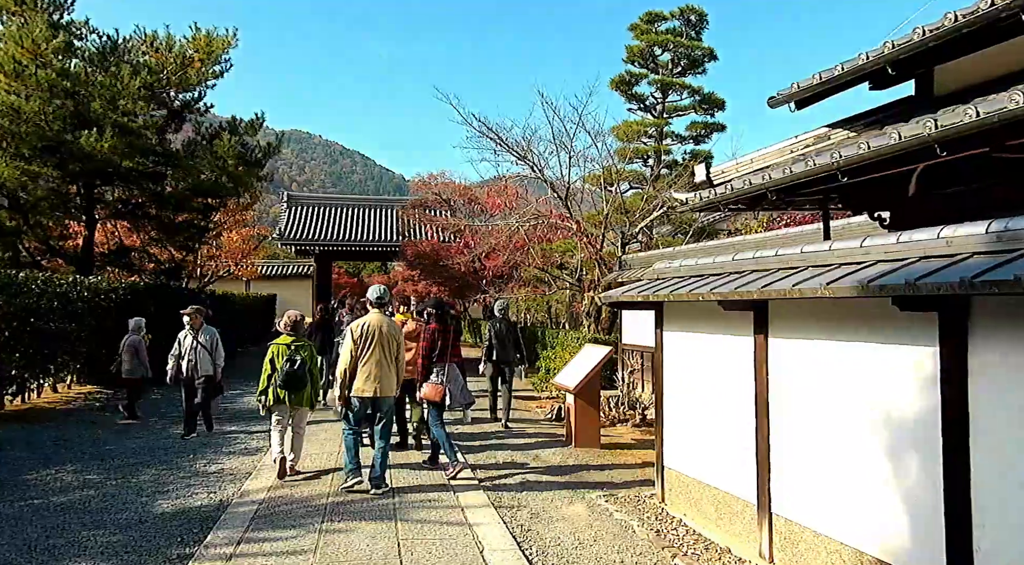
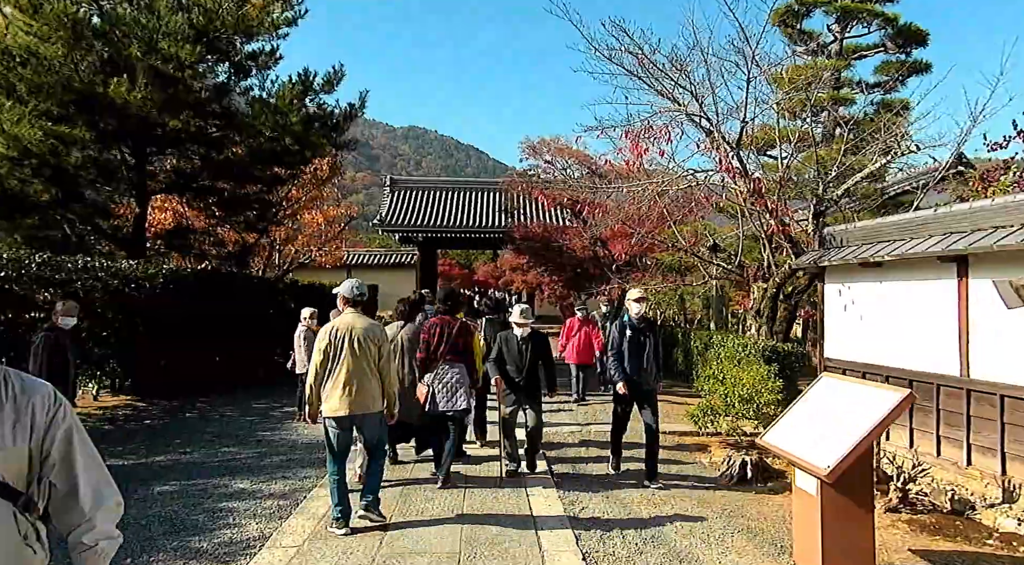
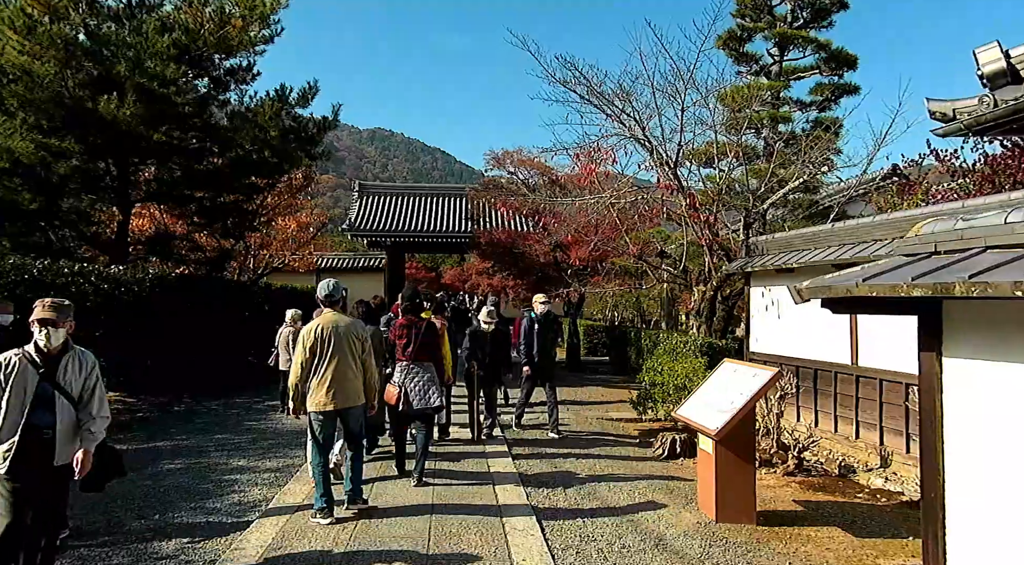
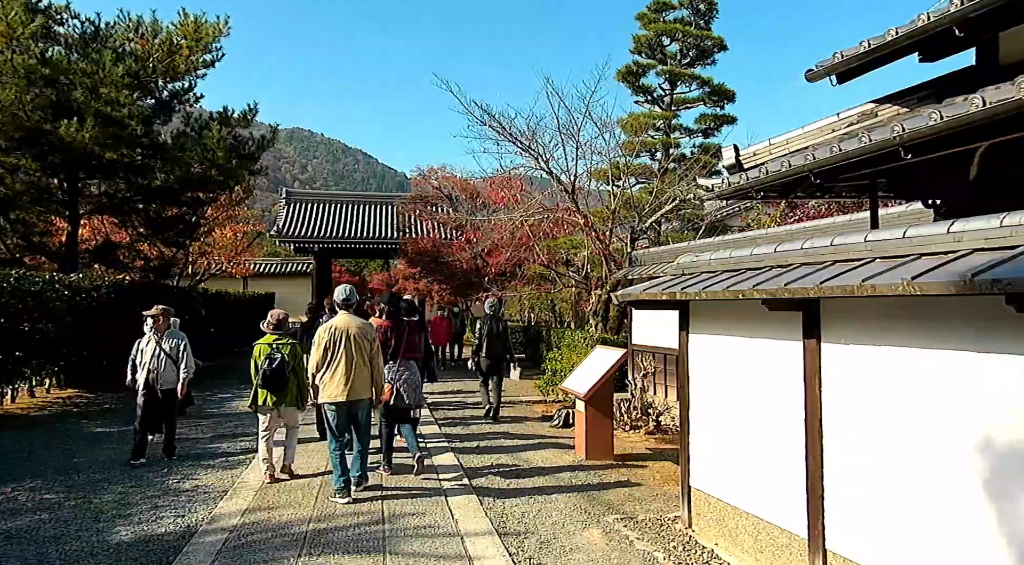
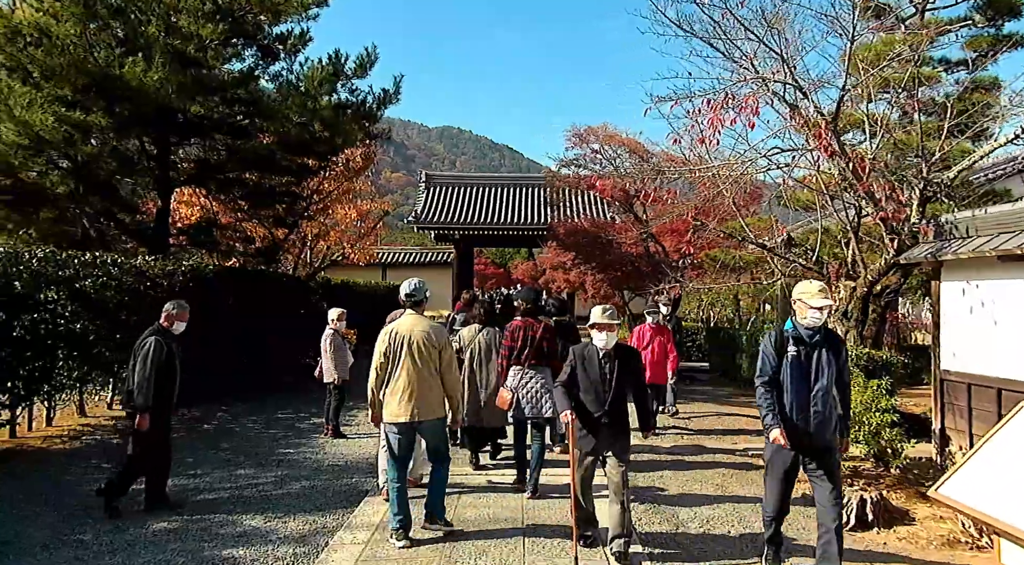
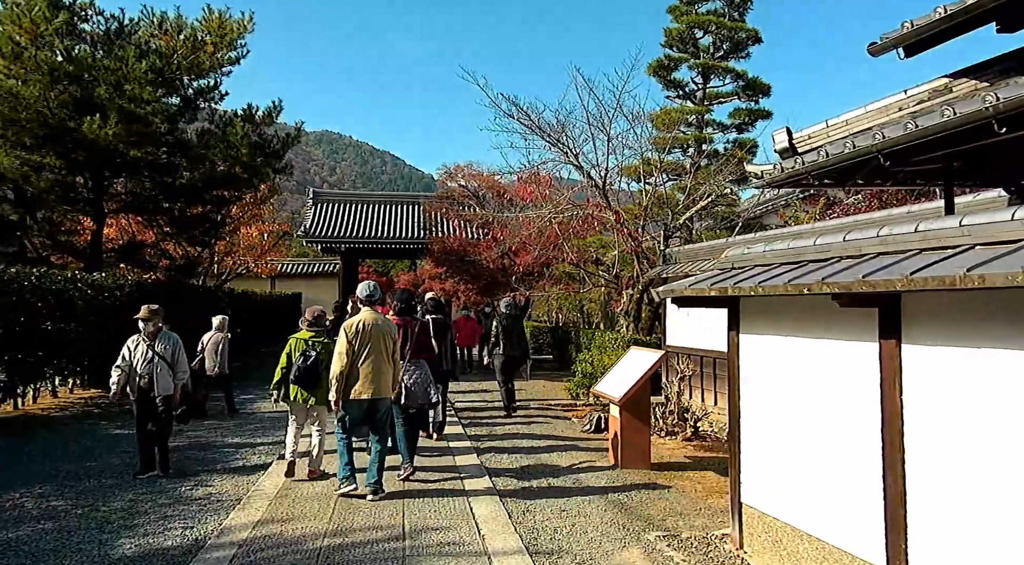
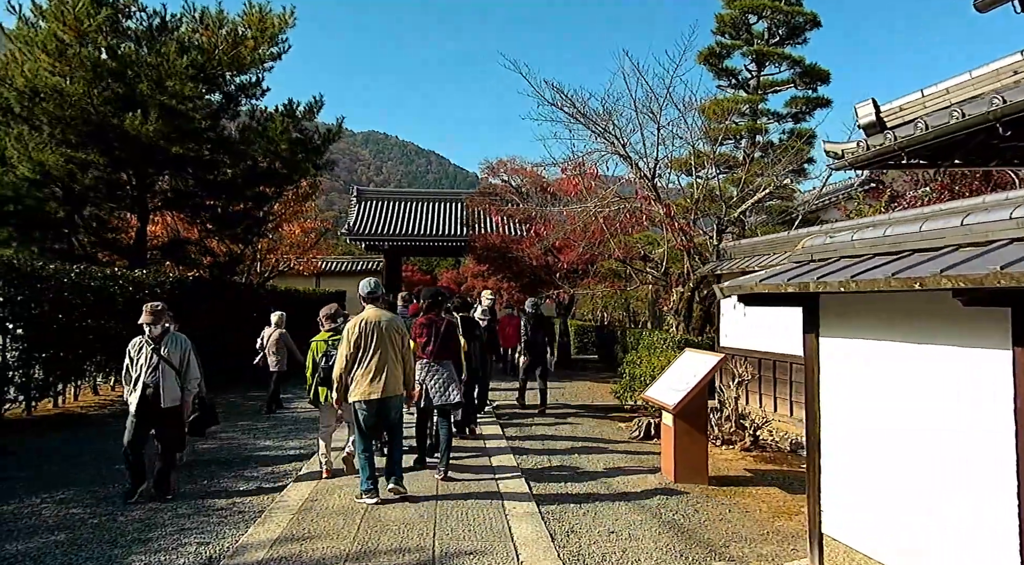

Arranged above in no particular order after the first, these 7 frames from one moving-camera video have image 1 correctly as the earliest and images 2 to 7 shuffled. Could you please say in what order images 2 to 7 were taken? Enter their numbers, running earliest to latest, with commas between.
4, 6, 7, 3, 2, 5
